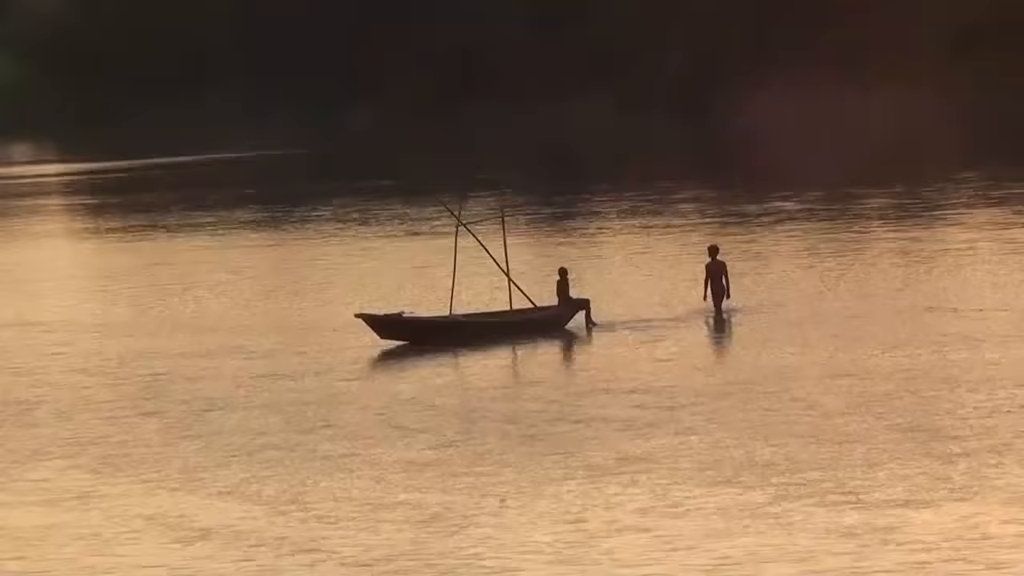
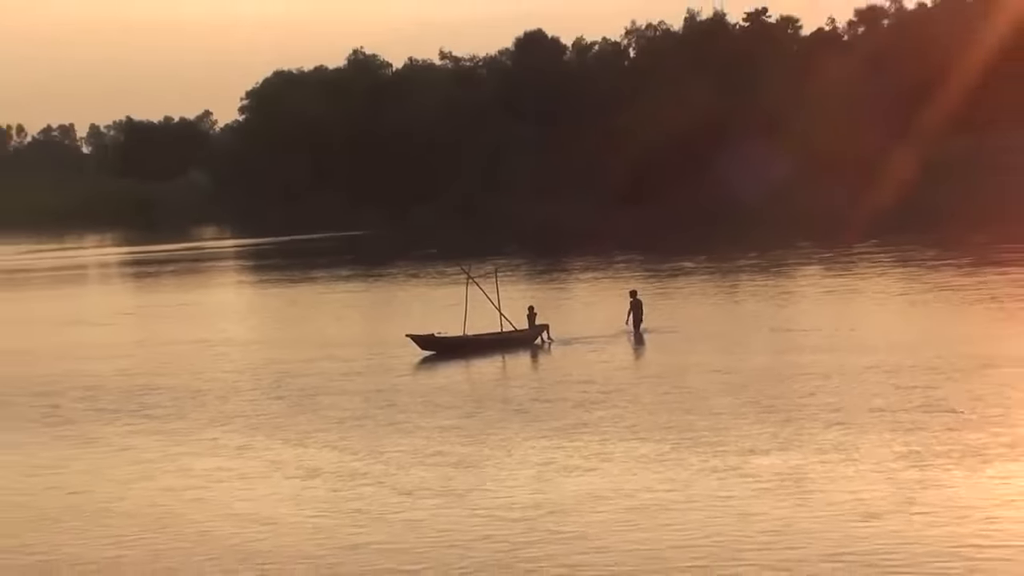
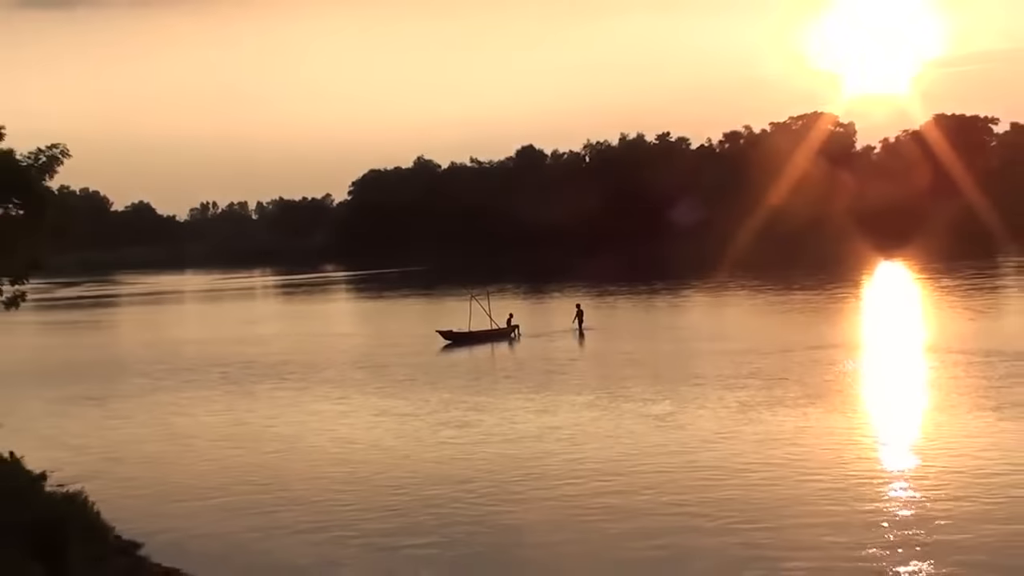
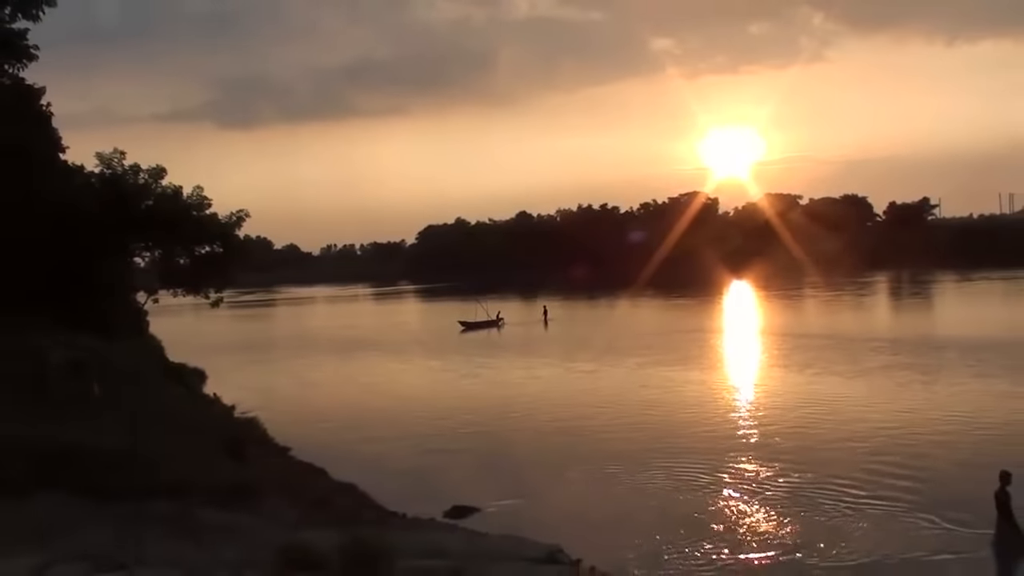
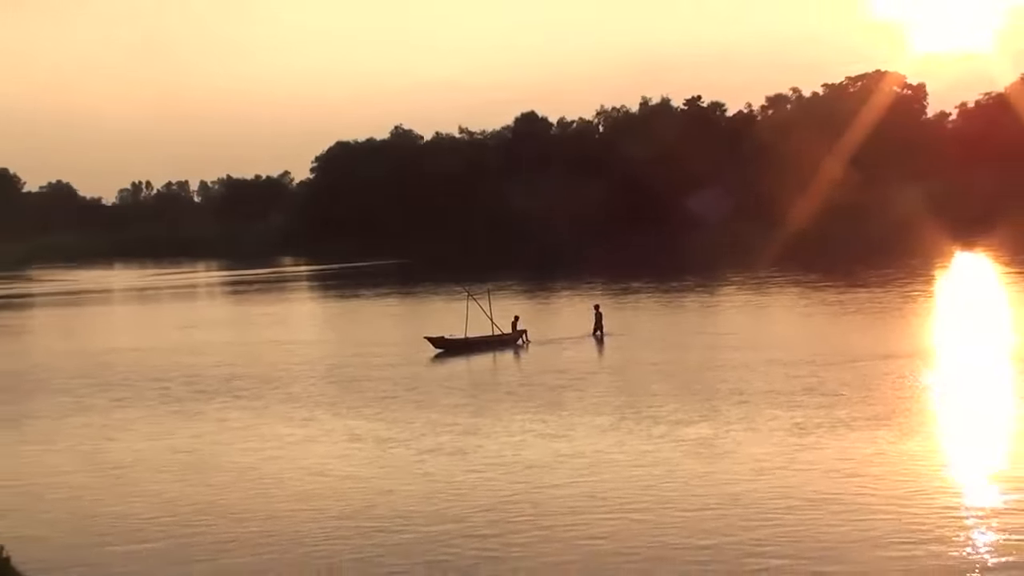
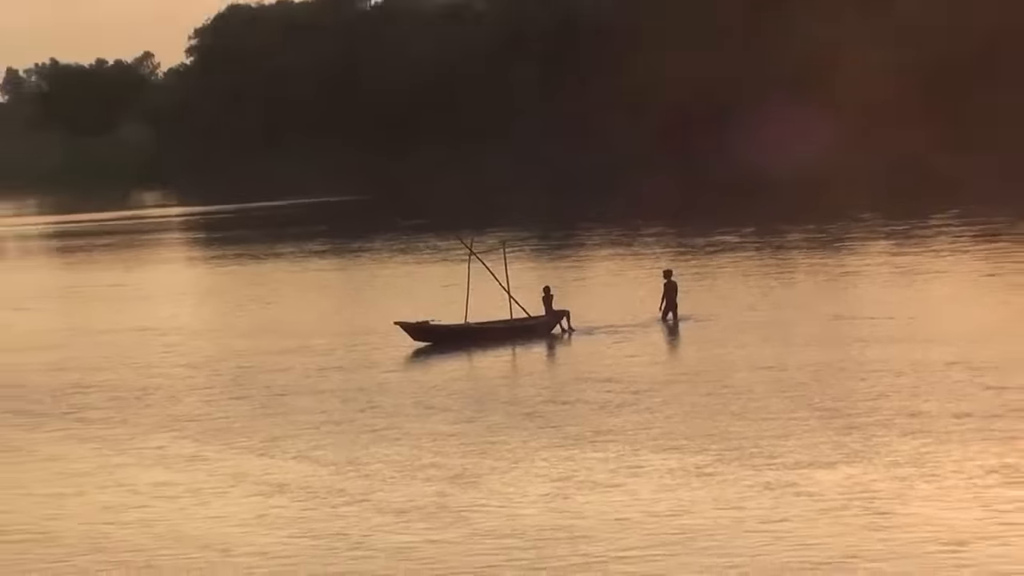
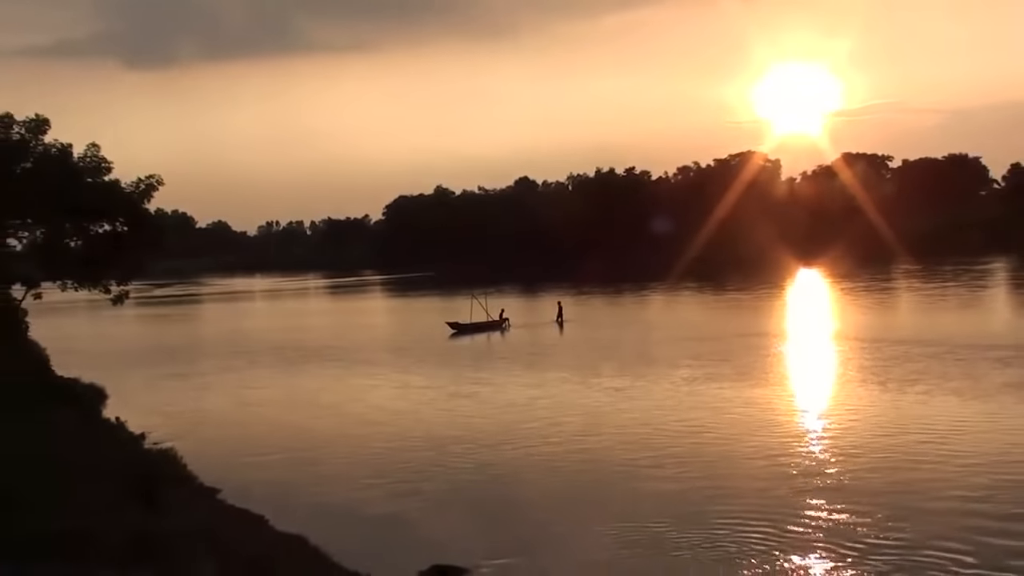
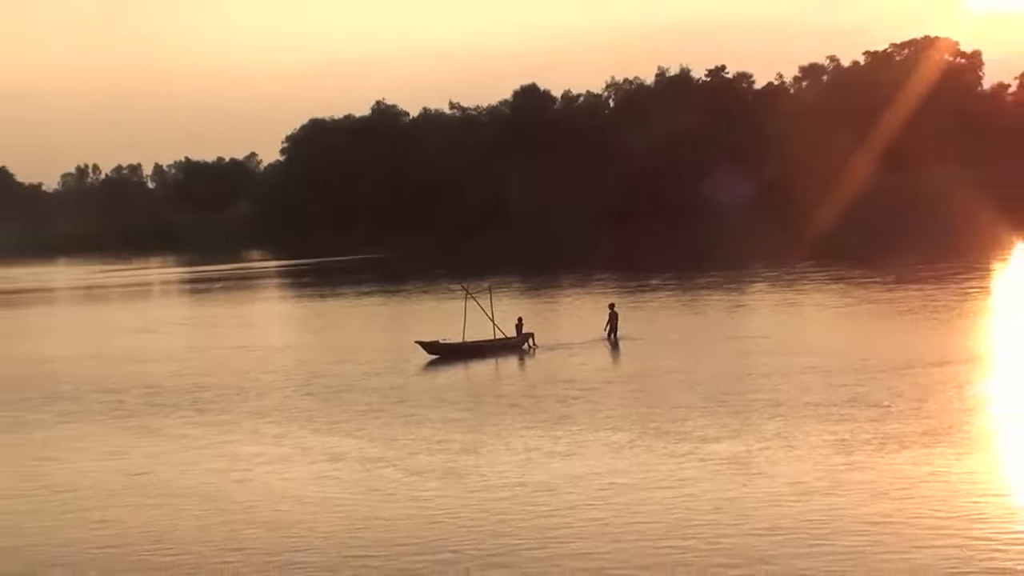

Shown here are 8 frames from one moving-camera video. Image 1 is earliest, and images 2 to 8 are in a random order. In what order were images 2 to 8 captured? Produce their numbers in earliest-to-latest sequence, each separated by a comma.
6, 2, 8, 5, 3, 7, 4
